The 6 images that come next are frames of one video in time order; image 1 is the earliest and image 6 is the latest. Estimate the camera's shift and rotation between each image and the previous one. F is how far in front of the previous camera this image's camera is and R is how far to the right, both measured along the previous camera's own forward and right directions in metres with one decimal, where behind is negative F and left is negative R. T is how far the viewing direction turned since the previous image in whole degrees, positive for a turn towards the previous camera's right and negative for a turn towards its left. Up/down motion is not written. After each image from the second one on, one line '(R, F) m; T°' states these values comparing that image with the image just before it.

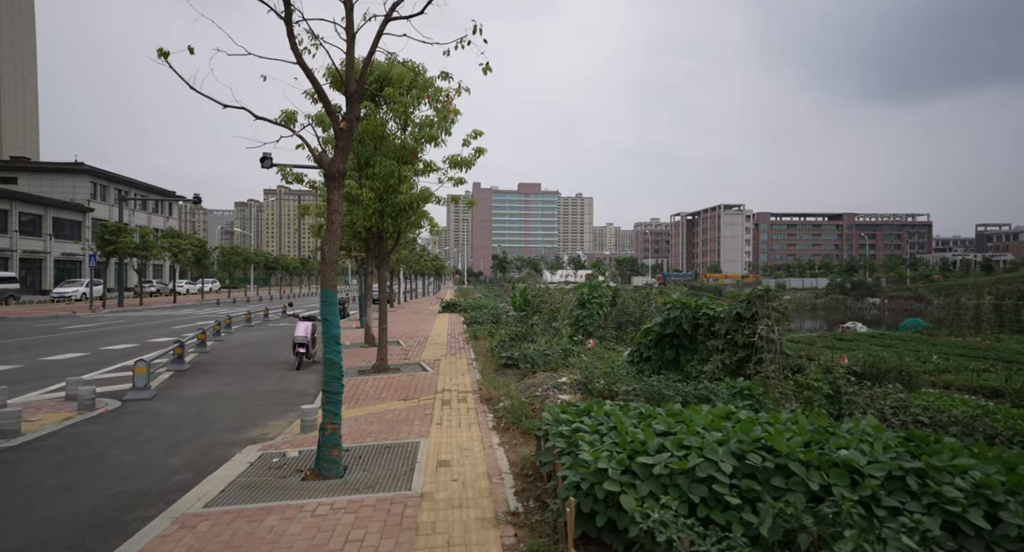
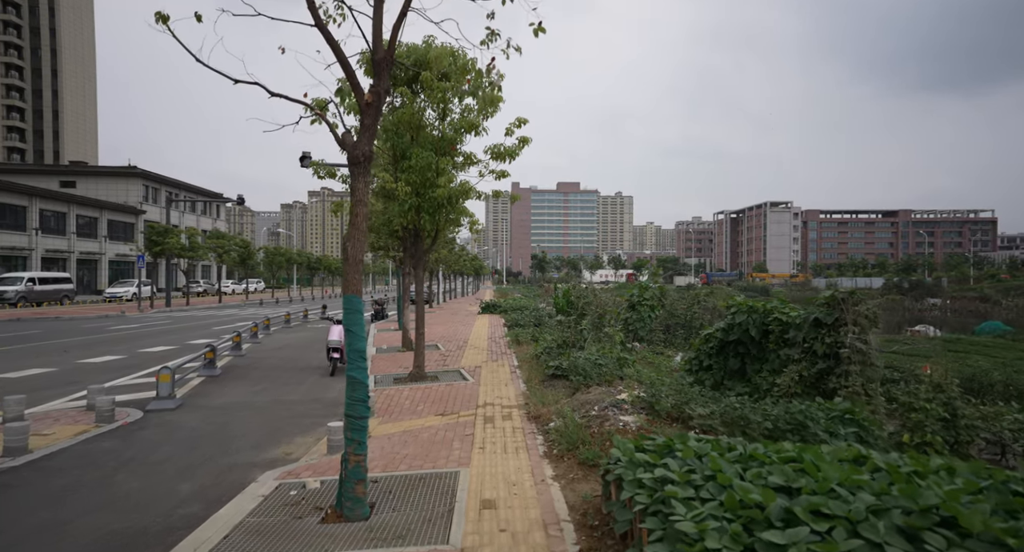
(-0.2, +0.7) m; -4°
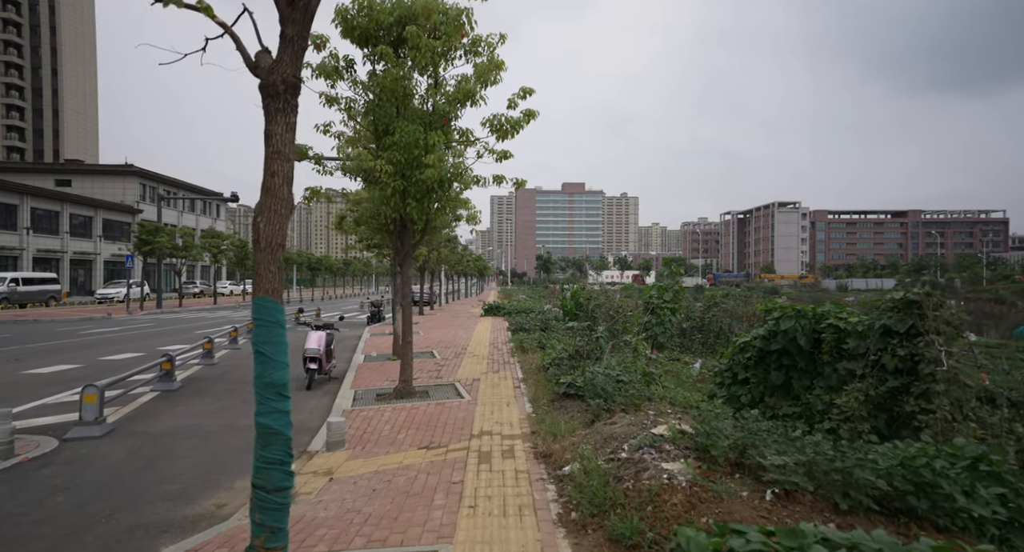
(0.0, +1.2) m; -1°
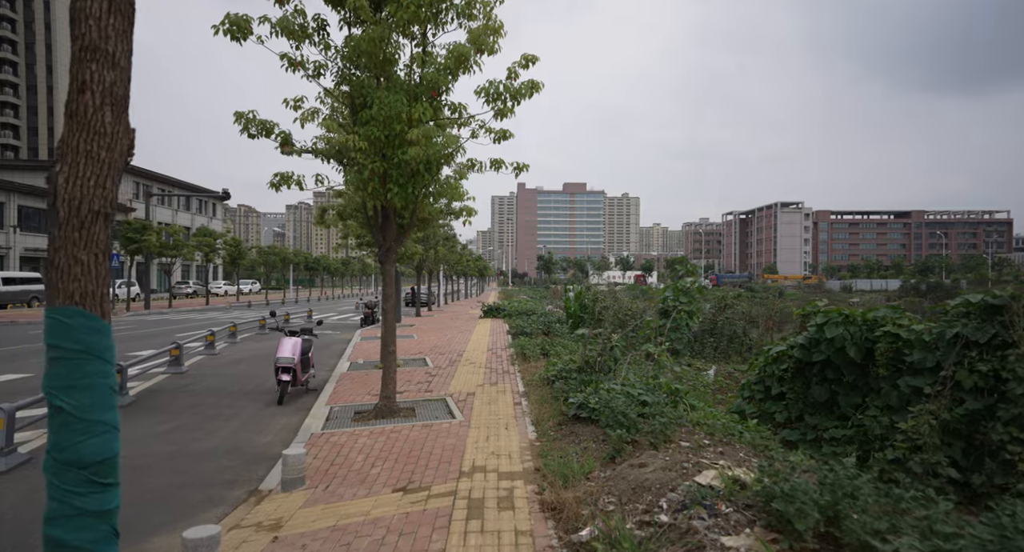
(0.0, +1.0) m; 0°
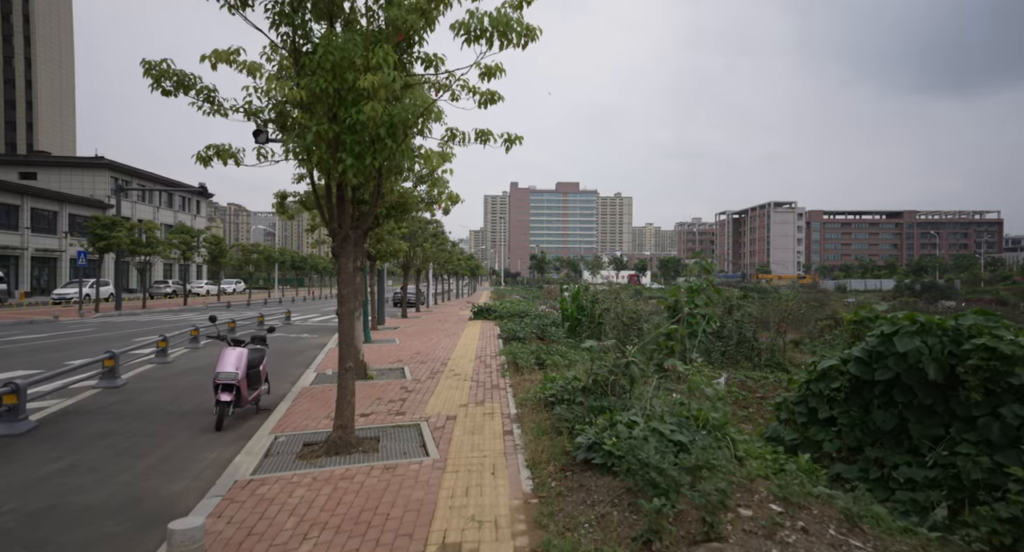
(0.0, +1.3) m; +1°
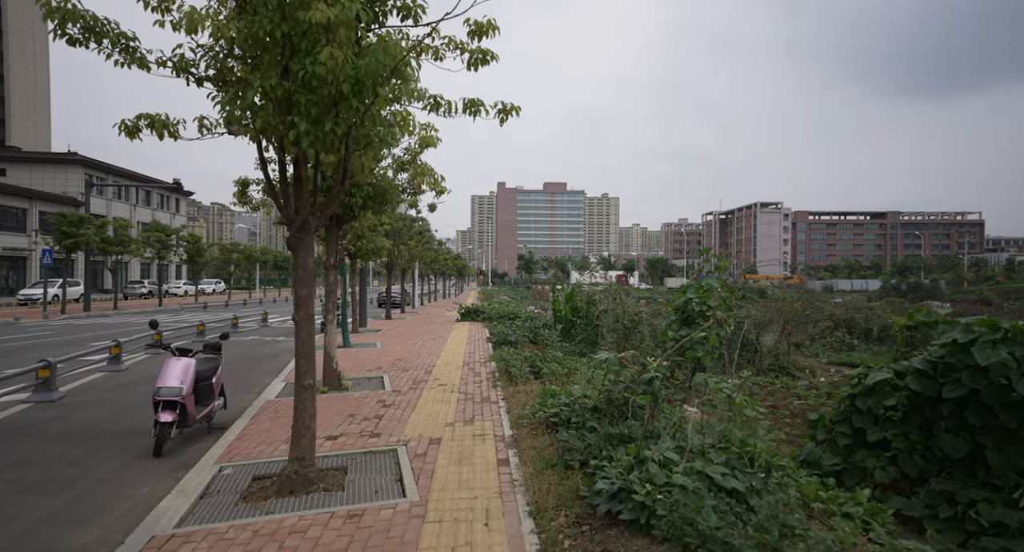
(-0.1, +0.9) m; +1°
